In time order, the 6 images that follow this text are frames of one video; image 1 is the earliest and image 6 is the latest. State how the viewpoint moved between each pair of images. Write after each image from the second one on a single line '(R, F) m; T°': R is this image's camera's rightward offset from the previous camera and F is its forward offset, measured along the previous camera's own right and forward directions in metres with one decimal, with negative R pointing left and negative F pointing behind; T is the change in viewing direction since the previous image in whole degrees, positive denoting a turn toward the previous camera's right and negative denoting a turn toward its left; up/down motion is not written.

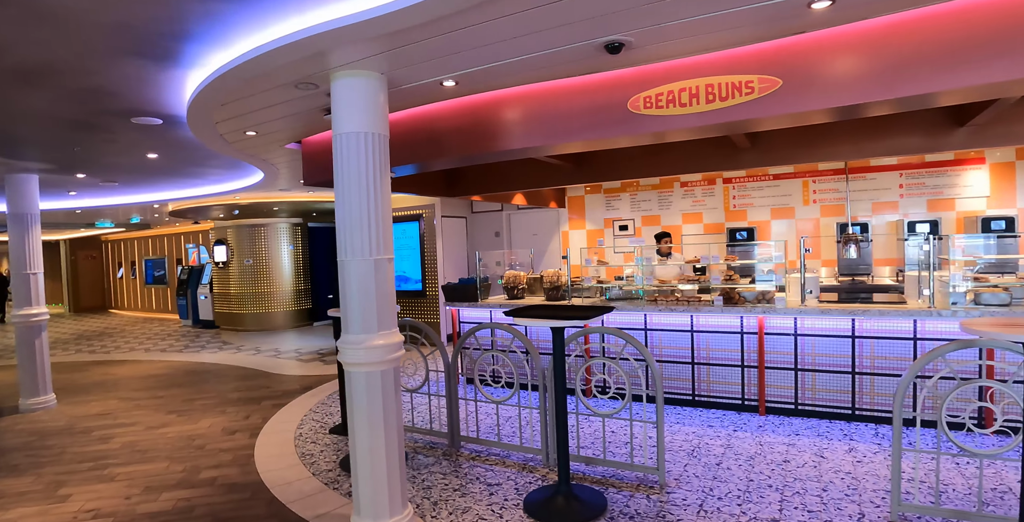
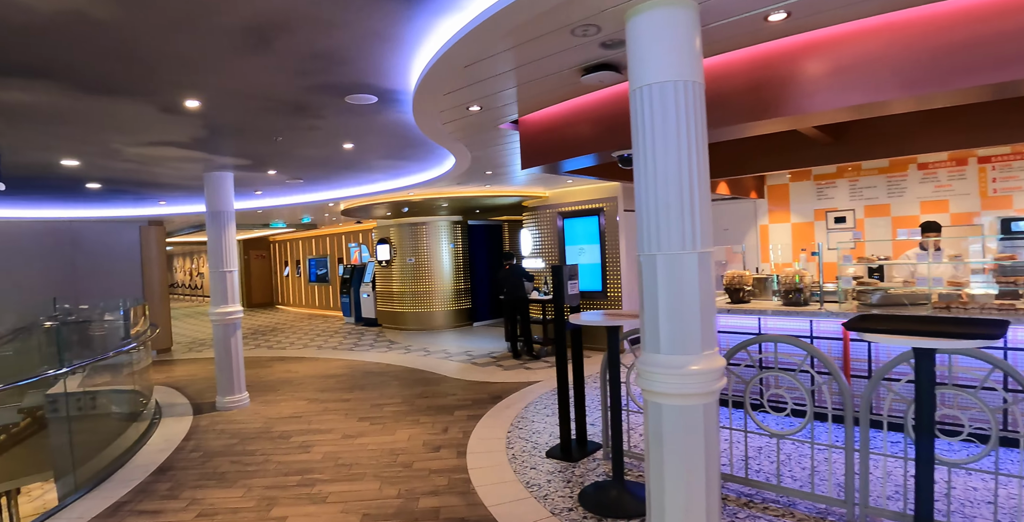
(-1.2, +0.7) m; -10°
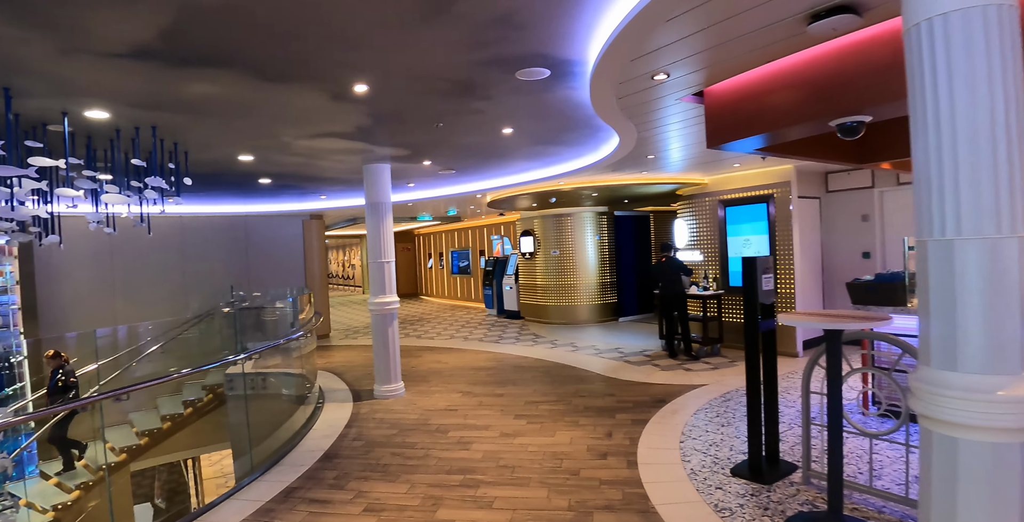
(-0.5, +0.3) m; -11°
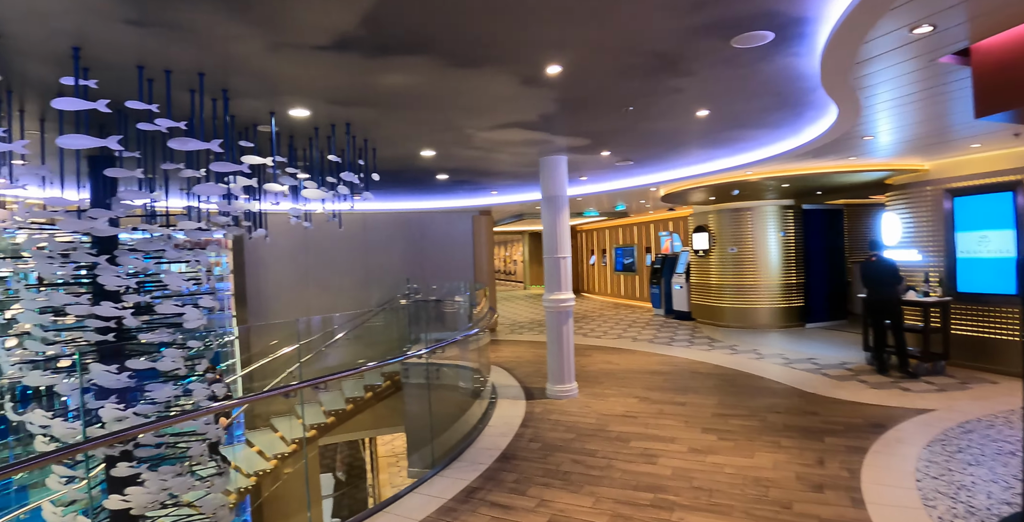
(-0.5, +0.2) m; -14°
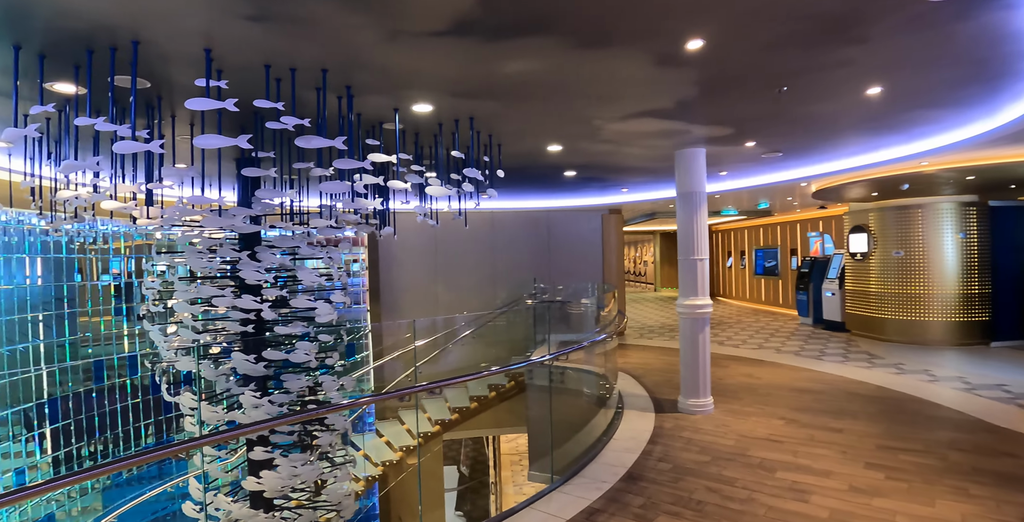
(0.0, +0.3) m; -14°
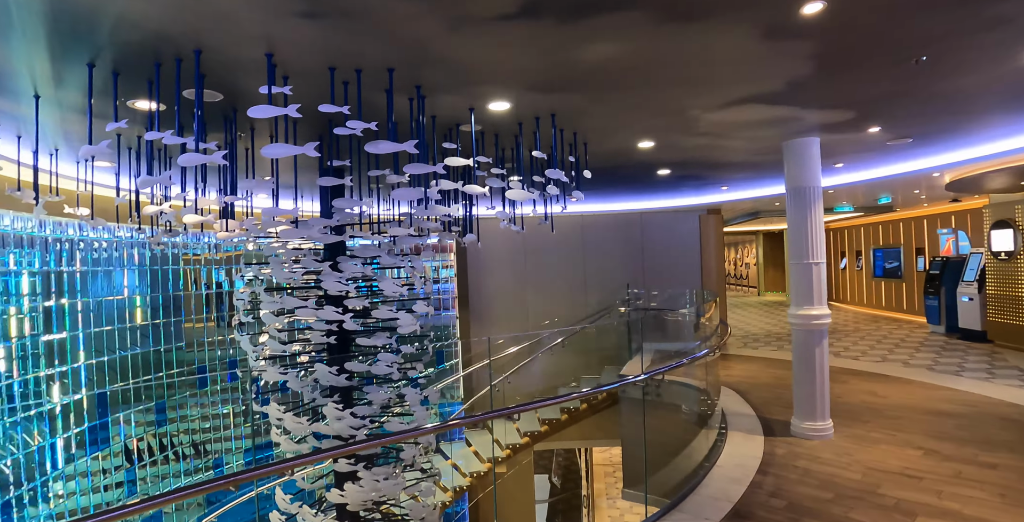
(0.0, +0.2) m; -10°
